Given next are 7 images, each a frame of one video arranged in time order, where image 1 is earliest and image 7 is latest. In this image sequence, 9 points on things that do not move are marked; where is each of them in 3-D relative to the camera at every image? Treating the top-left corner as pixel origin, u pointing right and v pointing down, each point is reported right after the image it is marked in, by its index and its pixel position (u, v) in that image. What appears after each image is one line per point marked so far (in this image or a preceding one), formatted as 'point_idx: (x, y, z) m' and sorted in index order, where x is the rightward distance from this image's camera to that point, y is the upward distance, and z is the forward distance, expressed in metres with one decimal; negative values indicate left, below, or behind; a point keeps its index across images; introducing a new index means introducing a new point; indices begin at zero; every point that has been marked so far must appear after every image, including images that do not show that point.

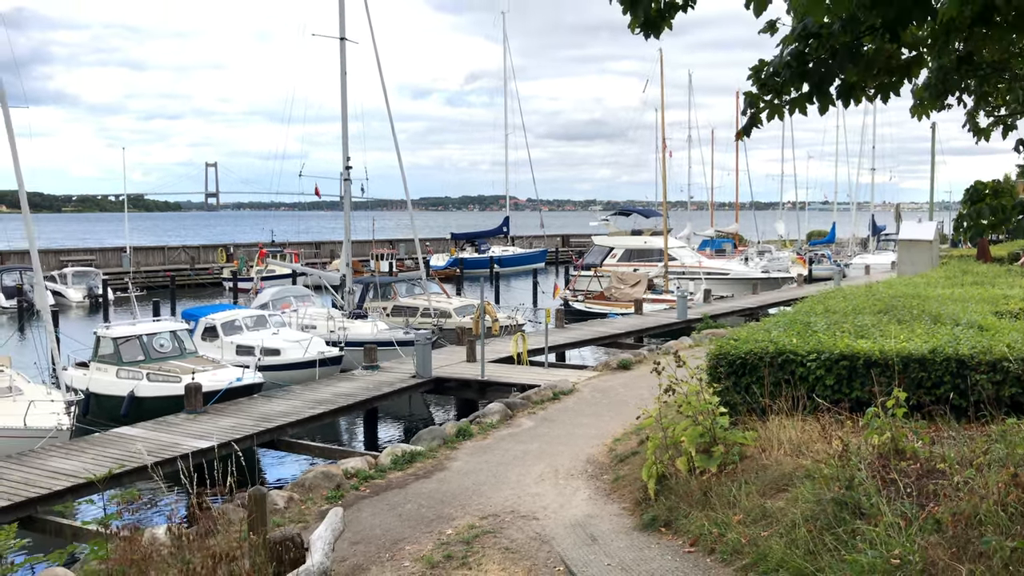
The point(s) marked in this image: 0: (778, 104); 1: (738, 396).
0: (+1.1, +0.8, +3.5) m
1: (+2.0, -1.0, +7.4) m
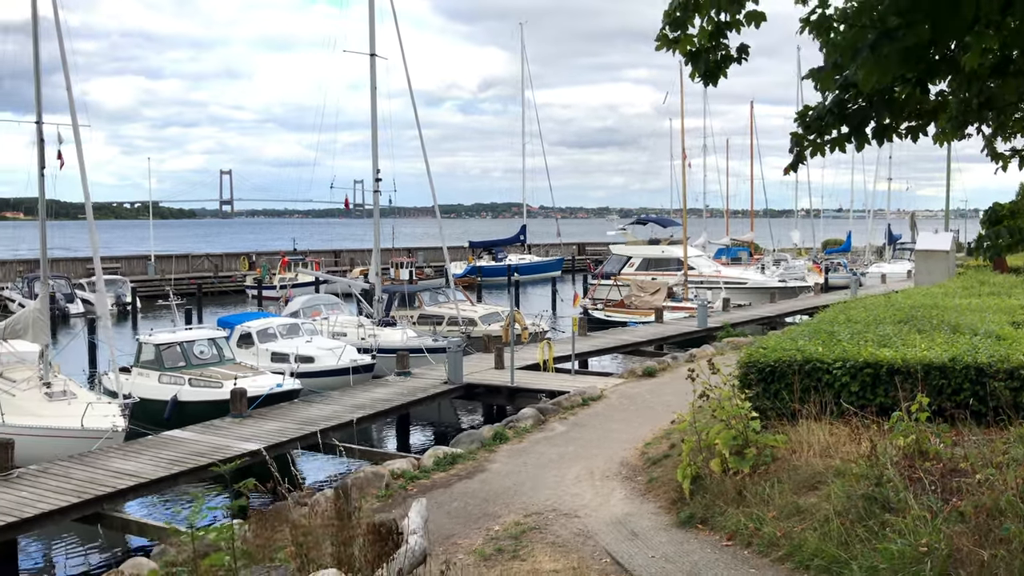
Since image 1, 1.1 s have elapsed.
0: (+1.4, +0.7, +4.0) m
1: (+2.4, -1.1, +7.9) m
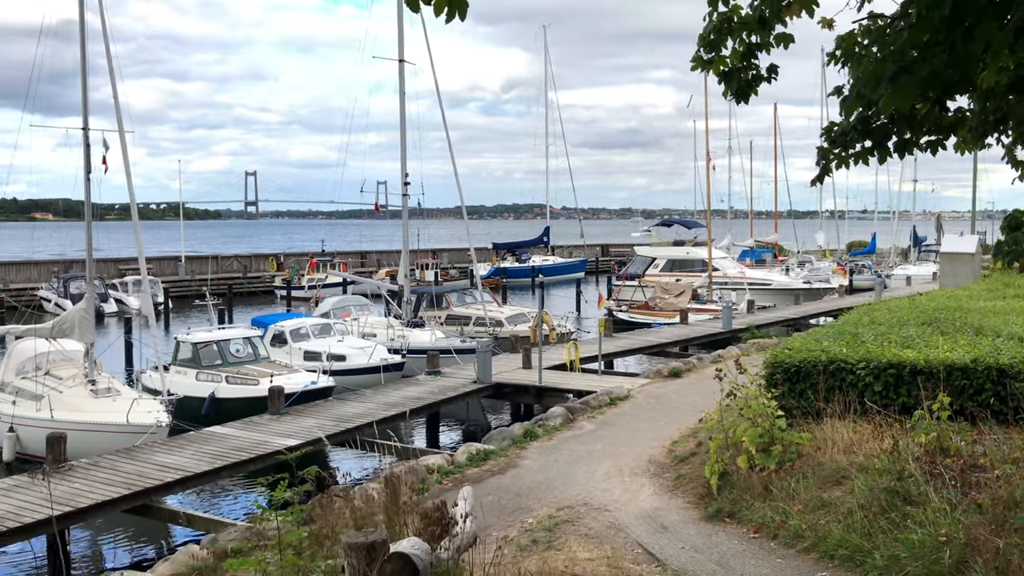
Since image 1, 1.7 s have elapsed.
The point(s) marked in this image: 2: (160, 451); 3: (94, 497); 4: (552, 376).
0: (+1.7, +0.7, +4.2) m
1: (+2.7, -1.1, +8.1) m
2: (-4.4, -2.1, +10.6) m
3: (-4.5, -2.2, +9.0) m
4: (+0.7, -1.6, +15.5) m
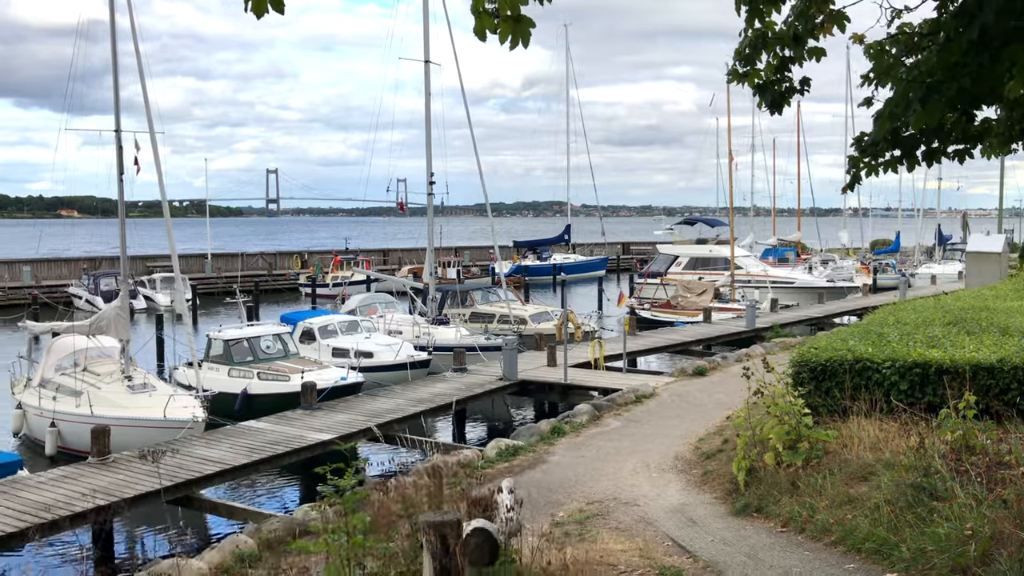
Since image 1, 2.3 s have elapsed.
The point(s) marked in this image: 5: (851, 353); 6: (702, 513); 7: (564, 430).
0: (+1.9, +0.7, +4.4) m
1: (+3.0, -1.1, +8.3) m
2: (-4.1, -2.0, +10.9) m
3: (-4.1, -2.2, +9.3) m
4: (+1.2, -1.6, +15.7) m
5: (+3.3, -0.6, +8.2) m
6: (+1.7, -2.0, +7.3) m
7: (+0.7, -1.9, +11.2) m
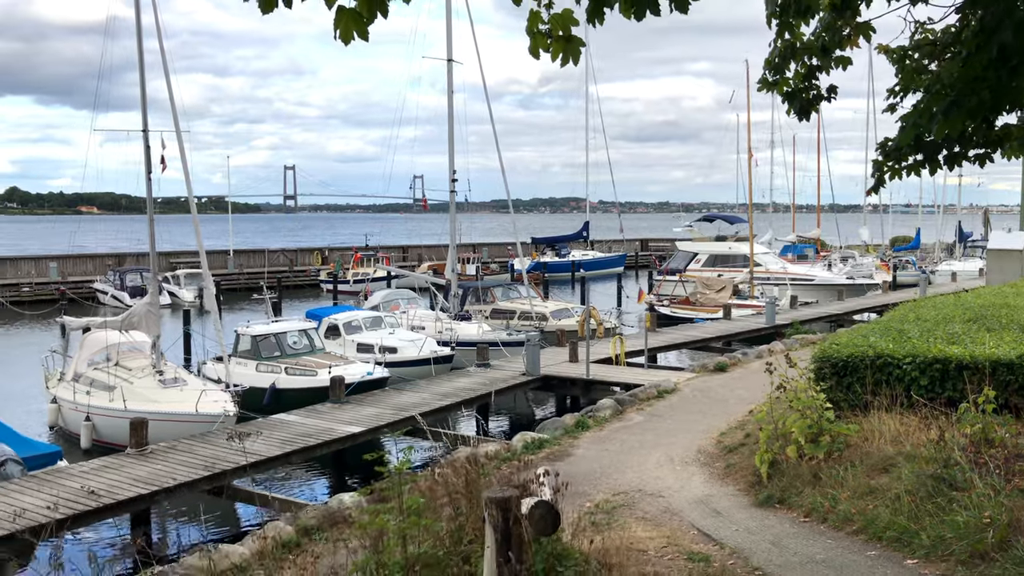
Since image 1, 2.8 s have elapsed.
0: (+2.1, +0.7, +4.6) m
1: (+3.3, -1.1, +8.5) m
2: (-3.7, -2.0, +11.2) m
3: (-3.8, -2.2, +9.7) m
4: (+1.6, -1.5, +15.9) m
5: (+3.6, -0.6, +8.4) m
6: (+1.9, -1.9, +7.6) m
7: (+1.0, -1.9, +11.5) m
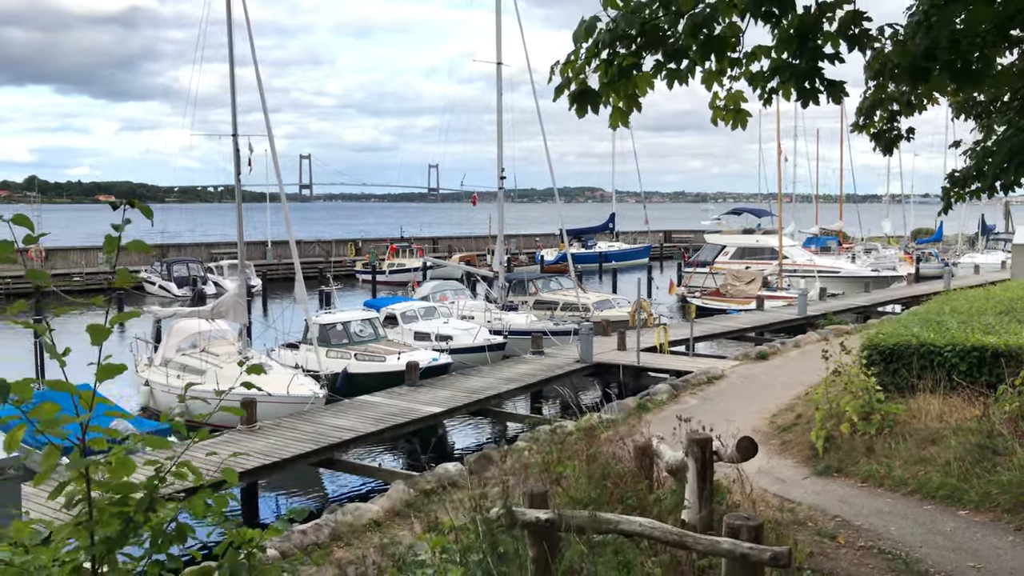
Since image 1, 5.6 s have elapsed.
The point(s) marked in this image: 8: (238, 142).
0: (+3.0, +0.7, +5.7) m
1: (+4.2, -1.0, +9.5) m
2: (-2.7, -1.9, +12.4) m
3: (-2.9, -2.1, +10.9) m
4: (+2.7, -1.4, +17.0) m
5: (+4.5, -0.6, +9.4) m
6: (+2.9, -1.9, +8.7) m
7: (+2.0, -1.8, +12.6) m
8: (-5.7, +2.9, +17.2) m
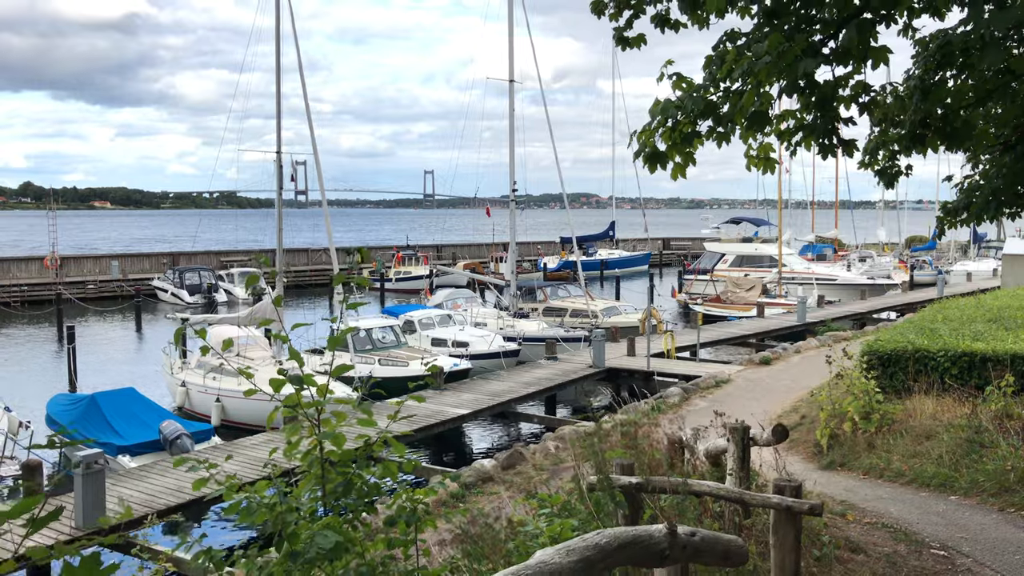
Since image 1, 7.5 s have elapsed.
0: (+3.4, +0.6, +6.6) m
1: (+4.6, -1.2, +10.4) m
2: (-2.4, -2.0, +13.2) m
3: (-2.5, -2.2, +11.7) m
4: (+3.0, -1.6, +17.9) m
5: (+4.9, -0.7, +10.3) m
6: (+3.2, -2.0, +9.5) m
7: (+2.4, -1.9, +13.4) m
8: (-5.3, +2.7, +18.1) m
